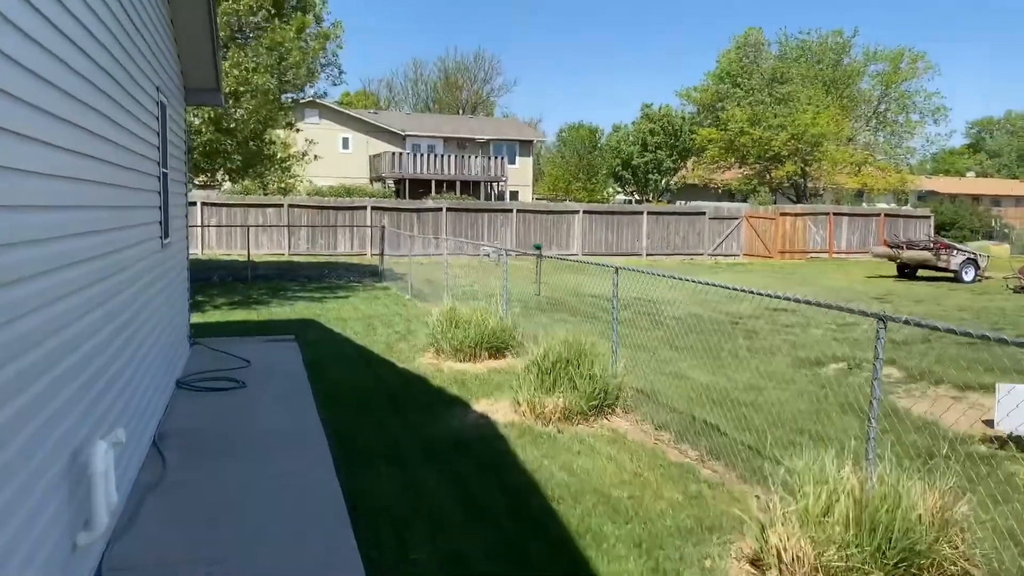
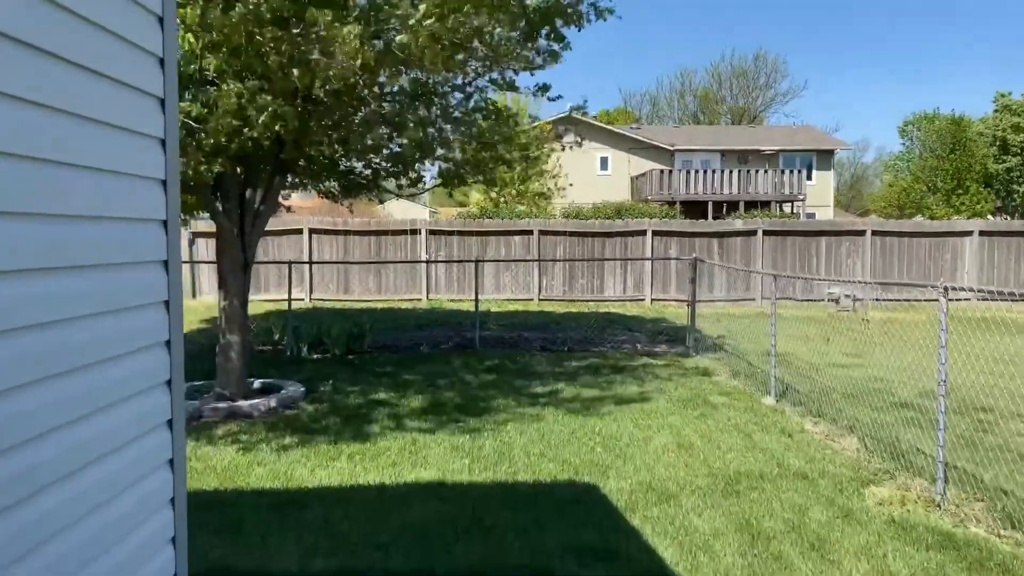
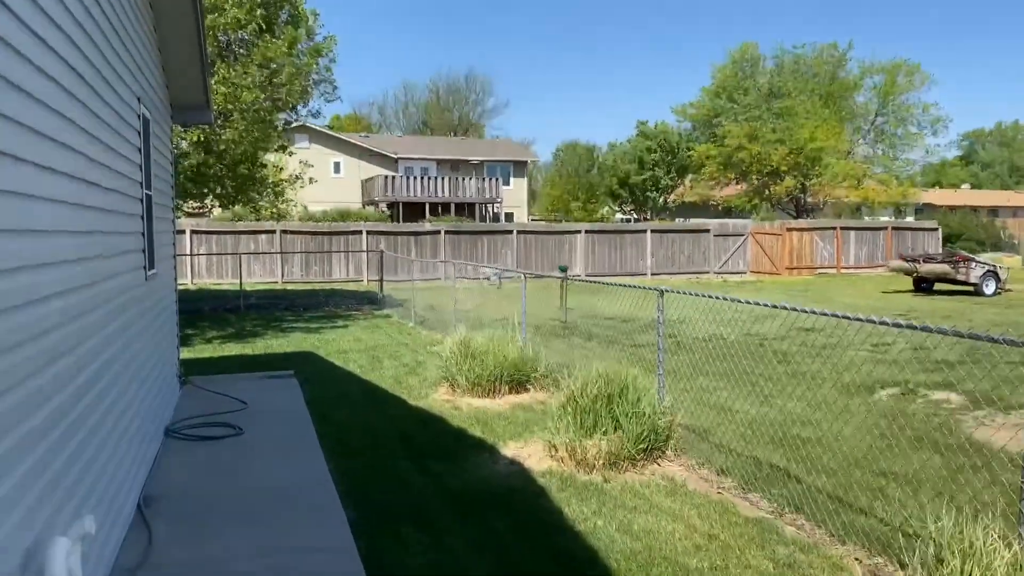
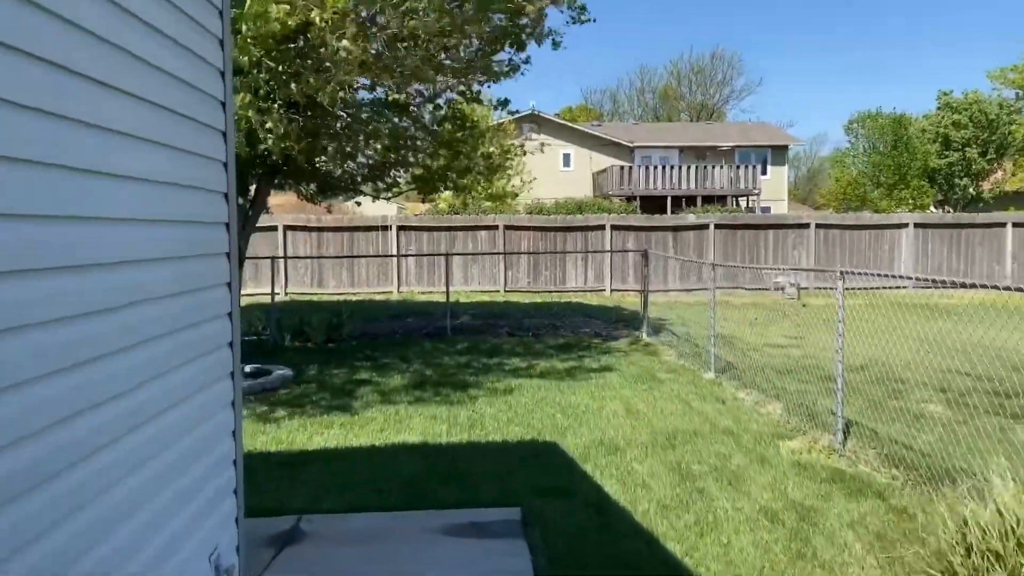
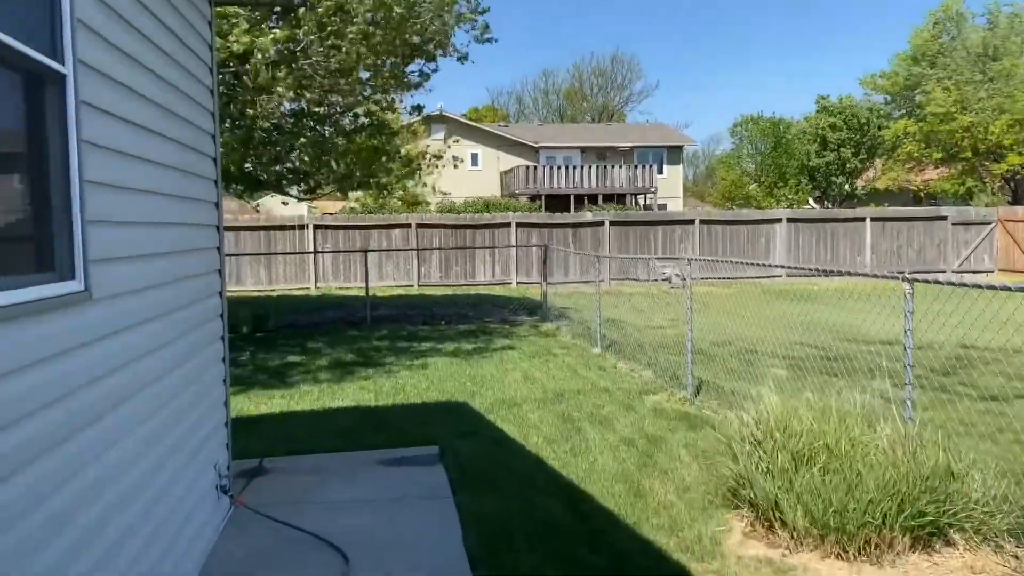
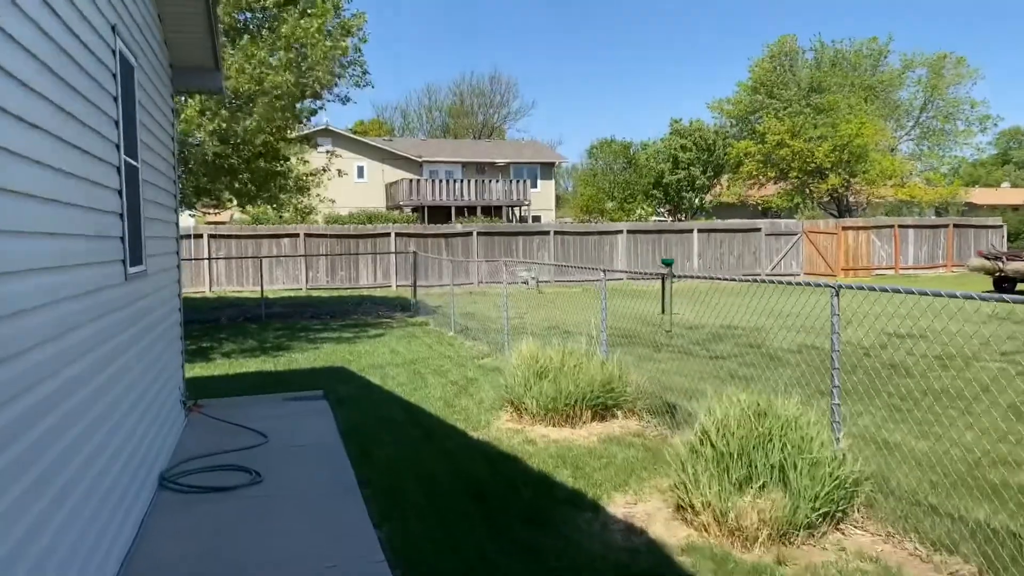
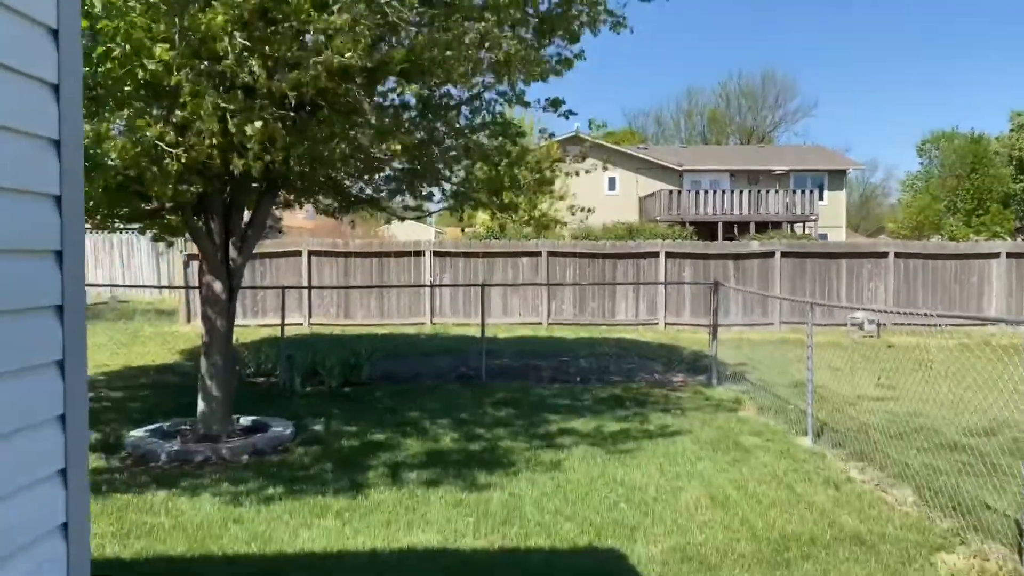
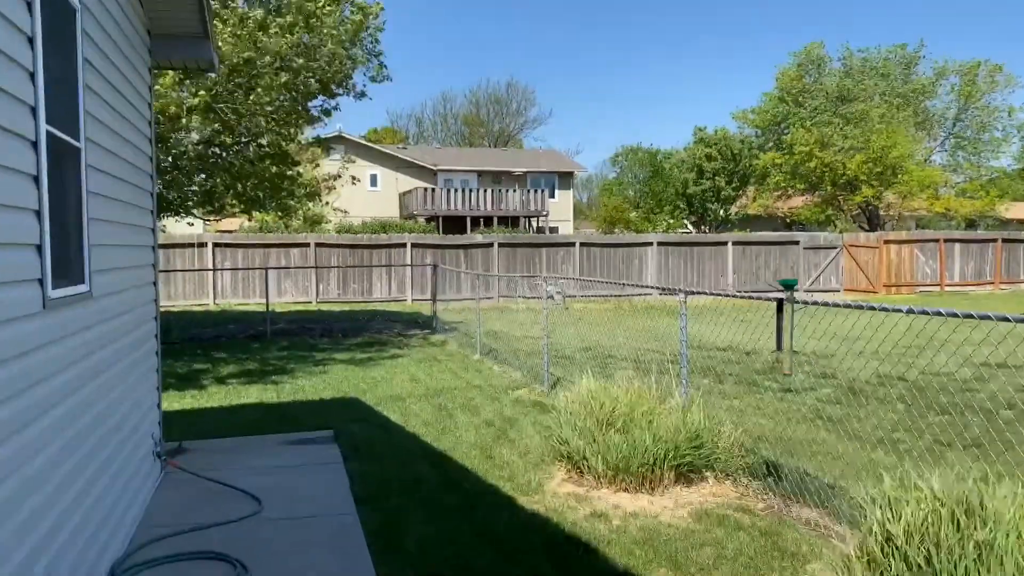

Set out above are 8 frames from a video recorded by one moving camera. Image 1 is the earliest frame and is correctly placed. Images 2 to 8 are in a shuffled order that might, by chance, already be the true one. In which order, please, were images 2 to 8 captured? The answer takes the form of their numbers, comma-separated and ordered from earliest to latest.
3, 6, 8, 5, 4, 2, 7
